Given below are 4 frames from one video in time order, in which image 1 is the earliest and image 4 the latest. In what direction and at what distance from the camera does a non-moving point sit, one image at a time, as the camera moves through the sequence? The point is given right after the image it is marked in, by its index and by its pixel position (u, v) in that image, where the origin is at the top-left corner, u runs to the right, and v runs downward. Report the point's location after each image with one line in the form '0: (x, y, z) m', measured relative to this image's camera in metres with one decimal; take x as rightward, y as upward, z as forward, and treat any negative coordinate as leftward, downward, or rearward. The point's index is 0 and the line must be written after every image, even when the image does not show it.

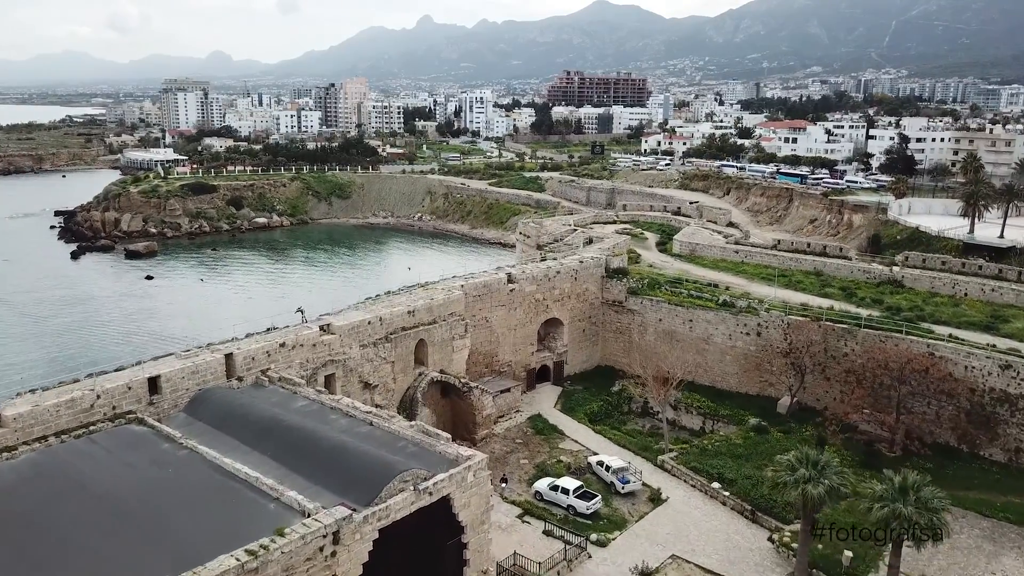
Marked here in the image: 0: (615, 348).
0: (+2.3, -1.4, +17.4) m
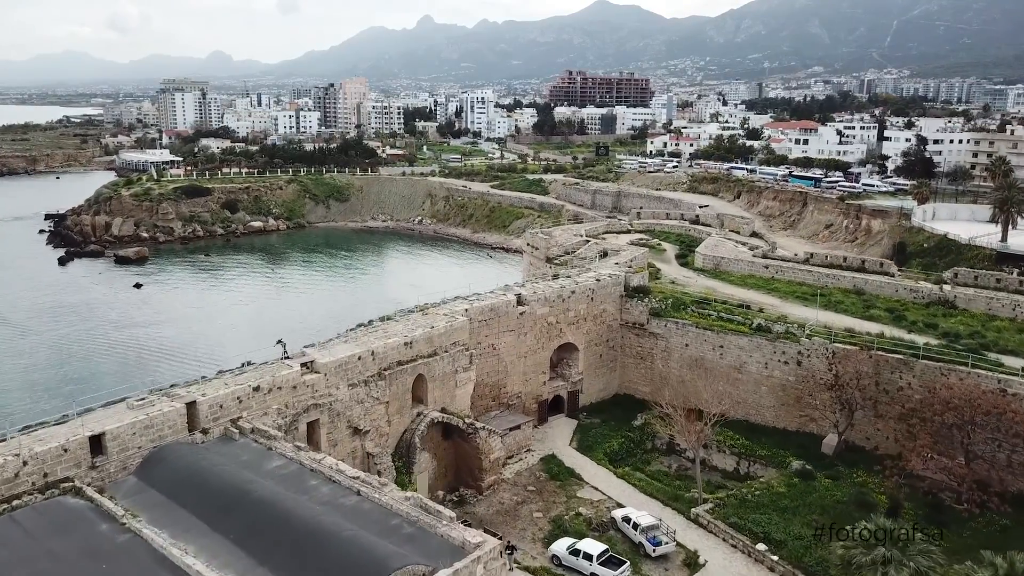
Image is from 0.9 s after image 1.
0: (+2.5, -1.8, +15.7) m
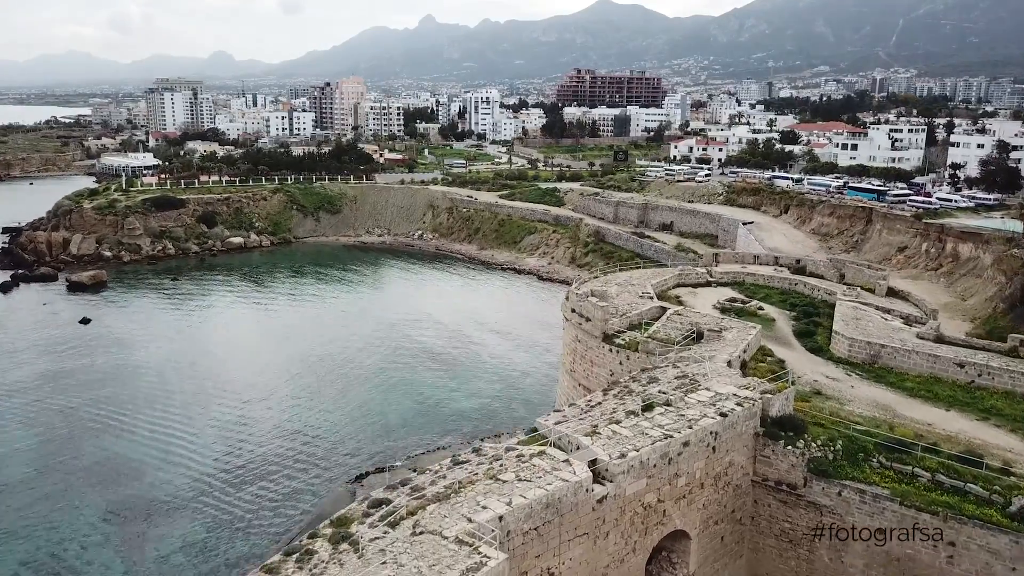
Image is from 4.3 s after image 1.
0: (+3.2, -3.4, +9.3) m
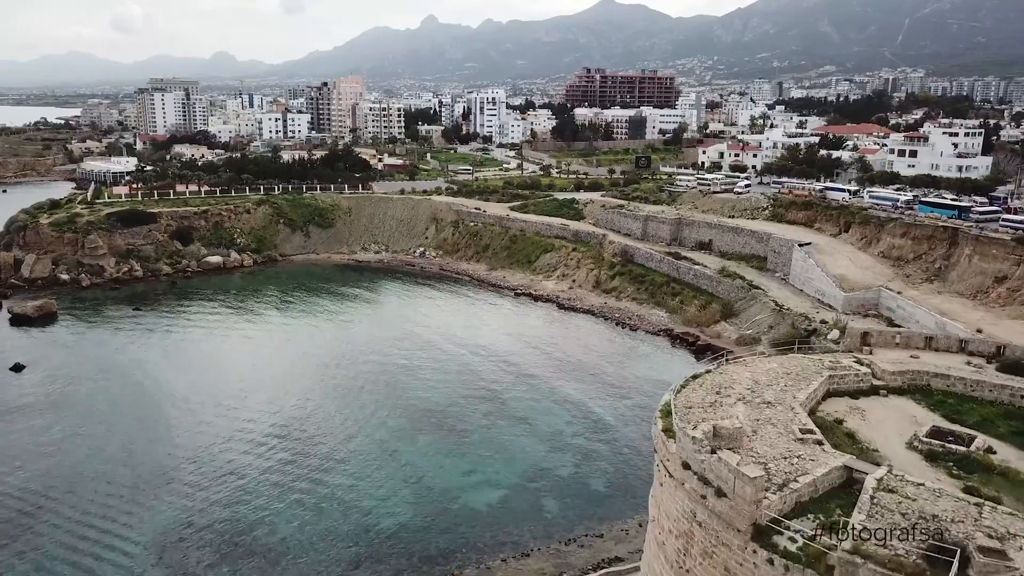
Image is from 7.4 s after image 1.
0: (+3.9, -4.9, +3.3) m
